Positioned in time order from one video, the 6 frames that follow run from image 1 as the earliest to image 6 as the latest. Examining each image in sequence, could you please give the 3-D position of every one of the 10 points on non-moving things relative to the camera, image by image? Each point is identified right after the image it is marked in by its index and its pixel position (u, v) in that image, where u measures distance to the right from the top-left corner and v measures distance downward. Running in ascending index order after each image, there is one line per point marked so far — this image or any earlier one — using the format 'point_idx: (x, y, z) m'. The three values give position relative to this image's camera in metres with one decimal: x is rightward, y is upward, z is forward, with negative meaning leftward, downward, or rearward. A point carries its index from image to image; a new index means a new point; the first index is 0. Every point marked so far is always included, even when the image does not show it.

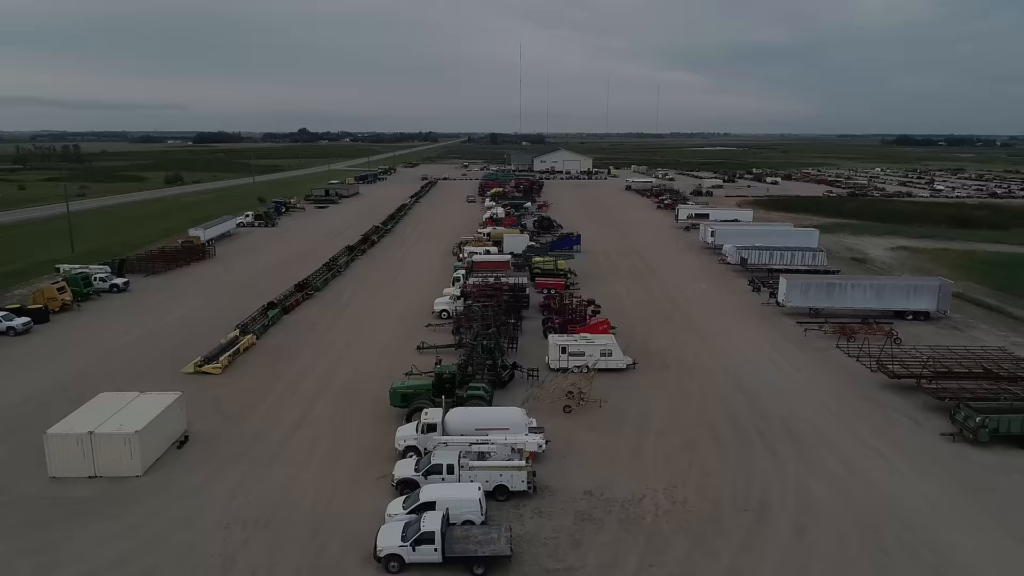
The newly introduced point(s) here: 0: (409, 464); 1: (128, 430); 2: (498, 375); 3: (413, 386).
0: (-2.5, -4.3, +14.0) m
1: (-9.7, -3.6, +14.5) m
2: (-0.5, -2.9, +19.5) m
3: (-3.0, -3.0, +17.5) m
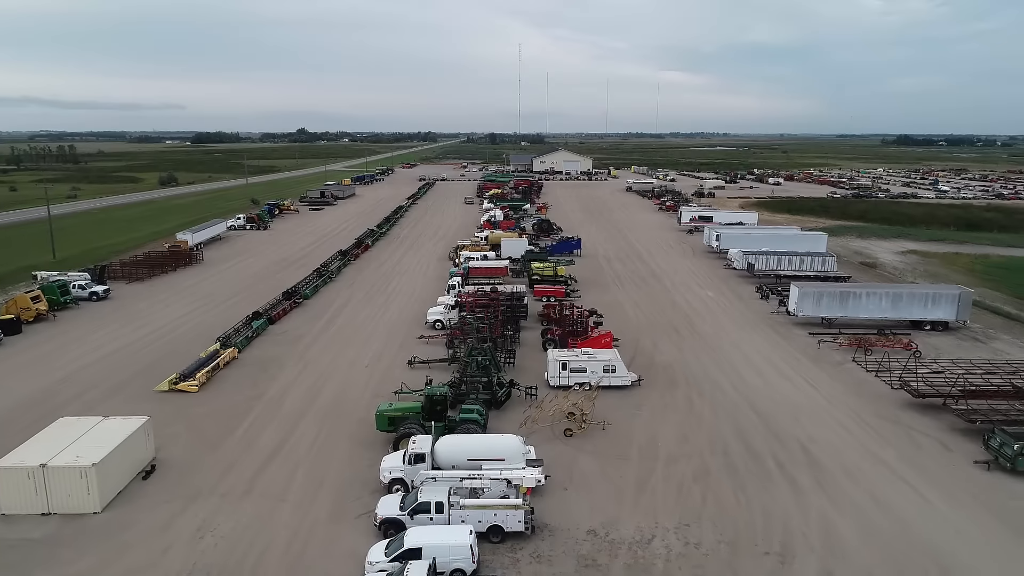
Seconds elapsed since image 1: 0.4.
0: (-2.6, -4.7, +12.7) m
1: (-9.8, -4.0, +13.2) m
2: (-0.6, -3.3, +18.2) m
3: (-3.1, -3.4, +16.2) m
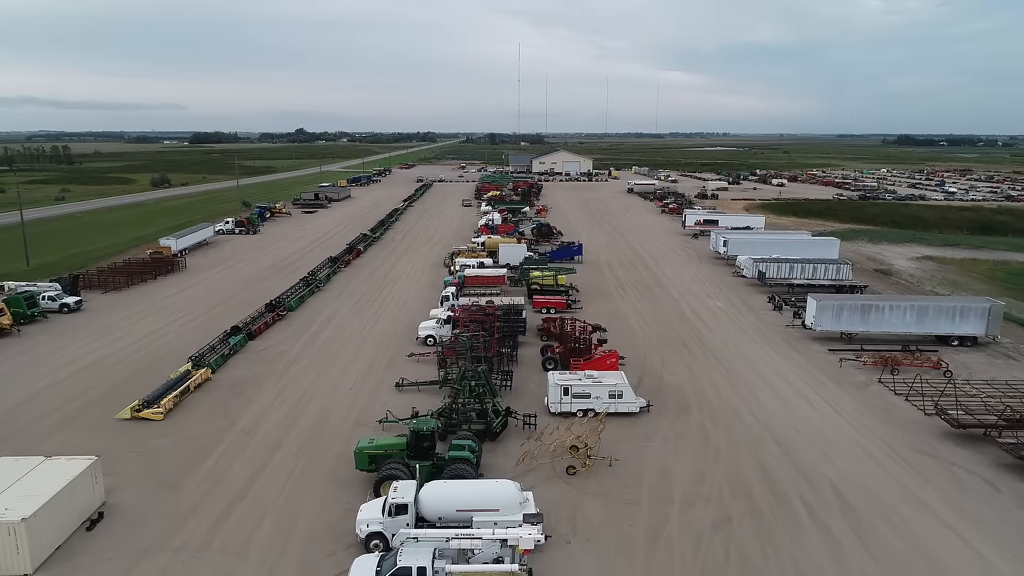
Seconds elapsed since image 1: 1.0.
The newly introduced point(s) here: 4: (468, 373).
0: (-2.7, -5.2, +10.9) m
1: (-9.9, -4.5, +11.4) m
2: (-0.7, -3.9, +16.4) m
3: (-3.2, -3.9, +14.4) m
4: (-1.4, -2.7, +18.1) m
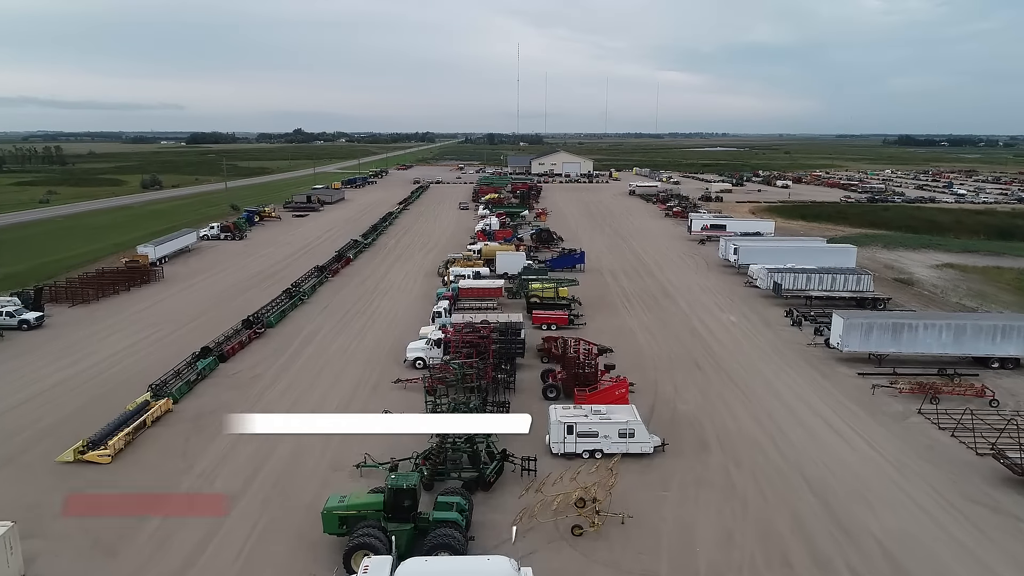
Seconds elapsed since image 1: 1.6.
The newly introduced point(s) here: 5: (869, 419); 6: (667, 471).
0: (-2.8, -5.9, +8.8) m
1: (-10.0, -5.2, +9.2) m
2: (-0.8, -4.5, +14.2) m
3: (-3.3, -4.6, +12.2) m
4: (-1.5, -3.3, +15.9) m
5: (+11.3, -4.2, +18.3) m
6: (+4.1, -4.8, +15.2) m
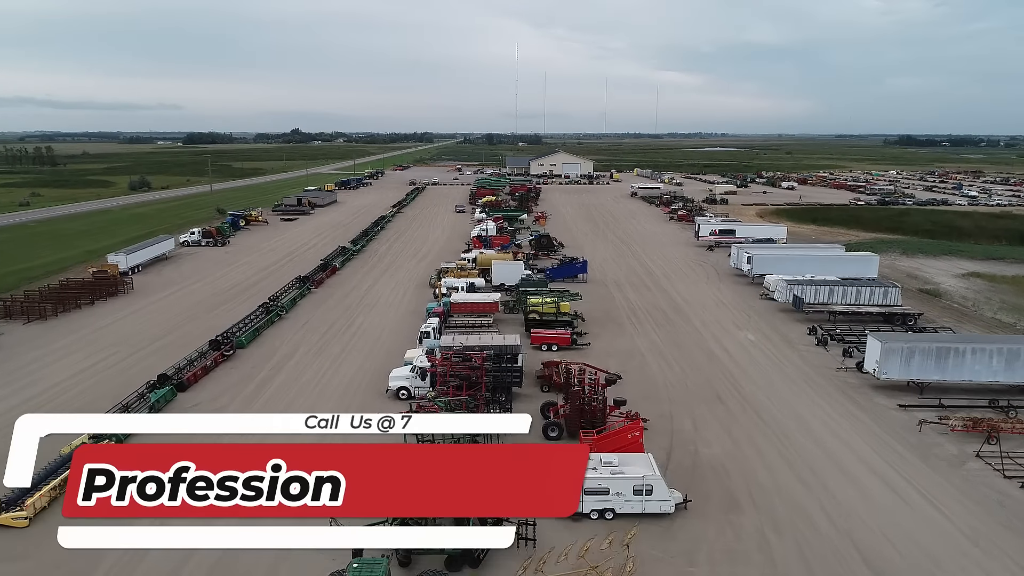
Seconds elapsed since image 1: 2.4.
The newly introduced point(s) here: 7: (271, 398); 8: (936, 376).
0: (-2.9, -6.5, +6.3) m
1: (-10.1, -5.8, +6.7) m
2: (-0.9, -5.2, +11.8) m
3: (-3.4, -5.3, +9.8) m
4: (-1.6, -4.0, +13.5) m
5: (+11.2, -4.8, +15.8) m
6: (+4.0, -5.5, +12.7) m
7: (-8.3, -3.8, +19.7) m
8: (+14.4, -3.0, +19.5) m
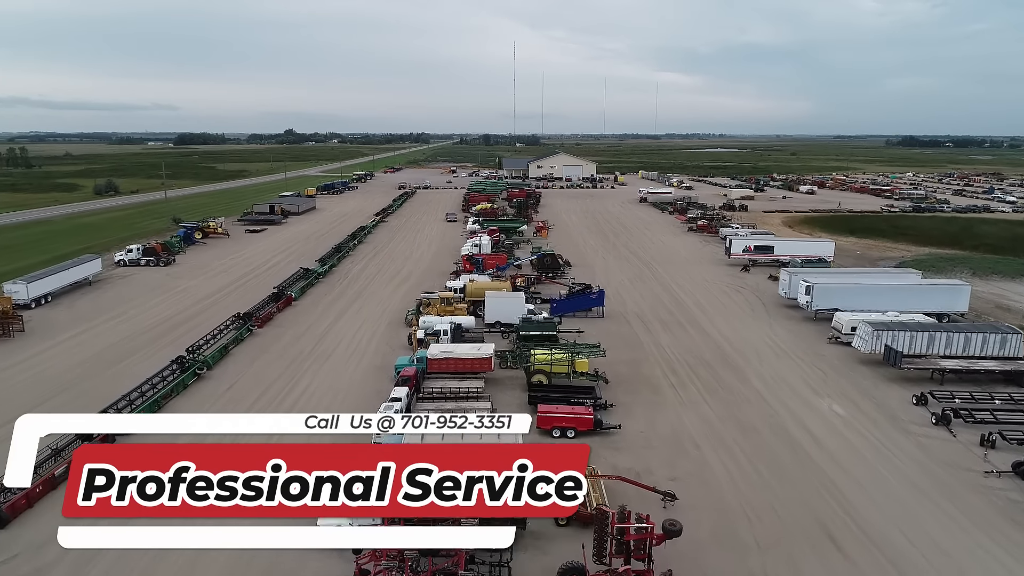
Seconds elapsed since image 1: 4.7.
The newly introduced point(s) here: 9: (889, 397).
0: (-2.9, -8.3, -0.7) m
1: (-10.1, -7.6, -0.2) m
2: (-0.9, -6.9, +4.8) m
3: (-3.4, -7.0, +2.8) m
4: (-1.6, -5.7, +6.5) m
5: (+11.1, -6.5, +8.9) m
6: (+4.0, -7.2, +5.8) m
7: (-8.3, -5.5, +12.7) m
8: (+14.4, -4.7, +12.6) m
9: (+12.4, -3.8, +18.7) m
